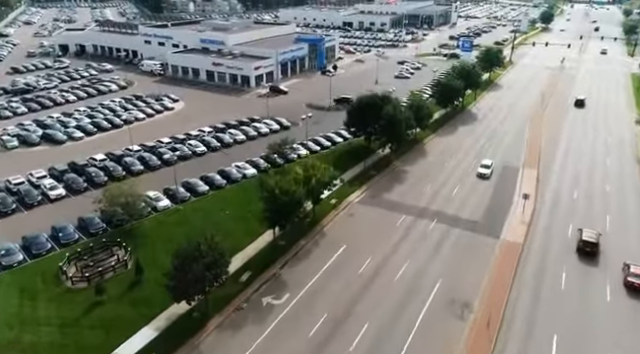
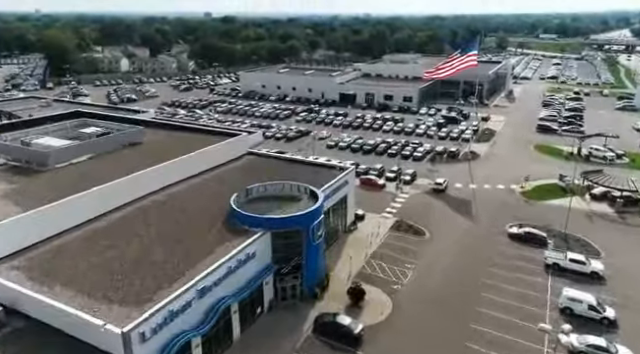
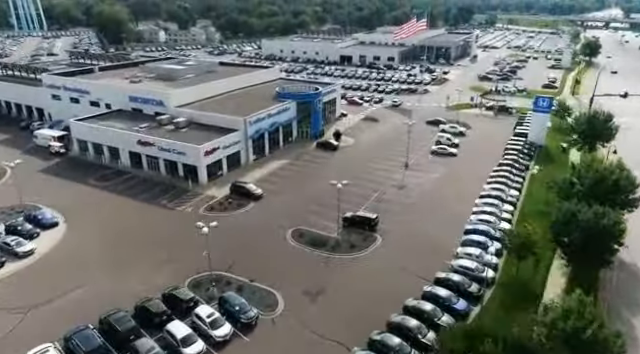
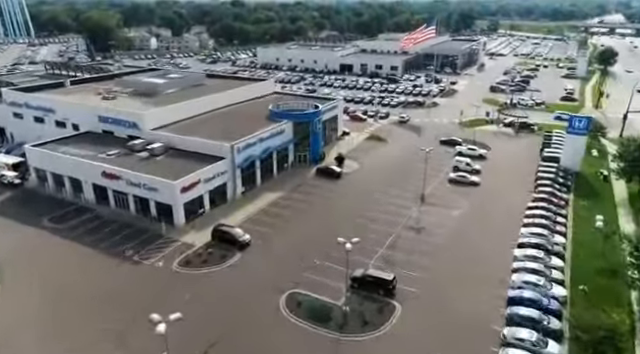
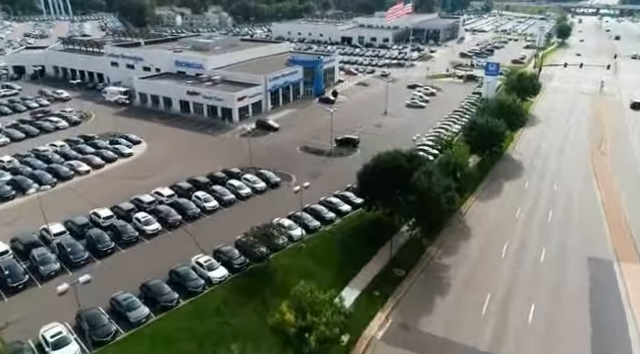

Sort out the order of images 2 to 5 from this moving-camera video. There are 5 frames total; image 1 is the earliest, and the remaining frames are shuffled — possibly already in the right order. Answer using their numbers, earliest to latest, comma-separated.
5, 3, 4, 2
